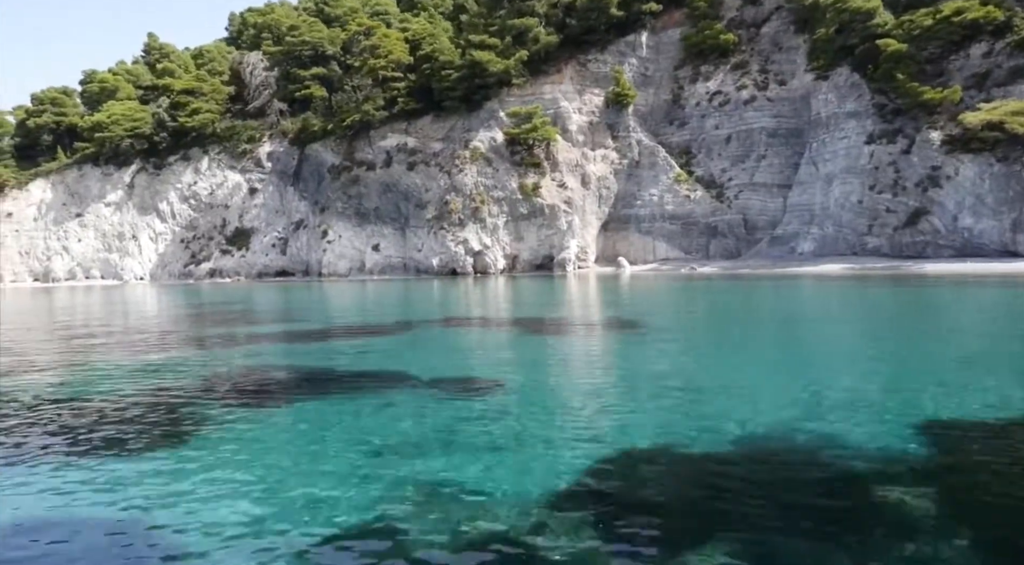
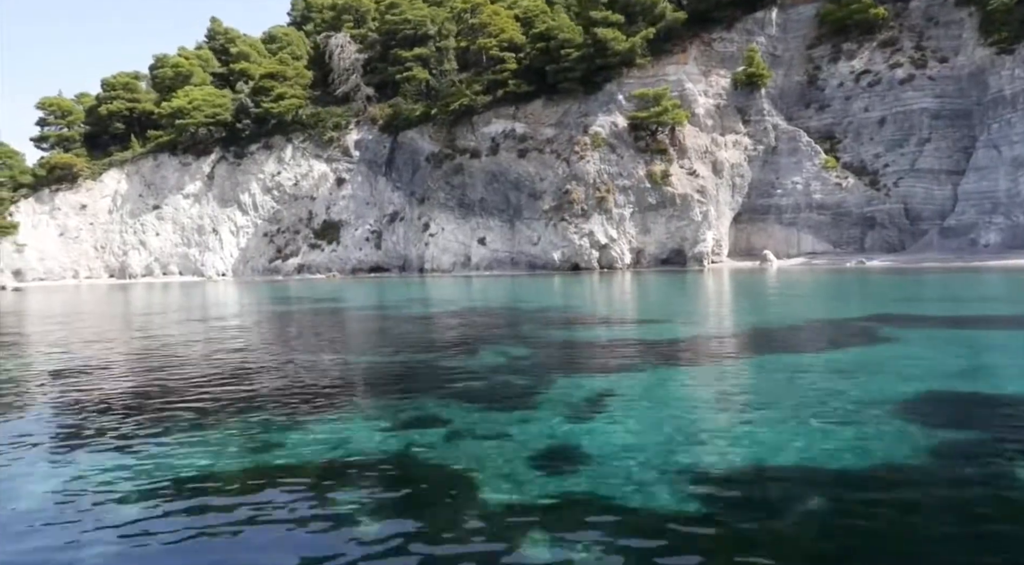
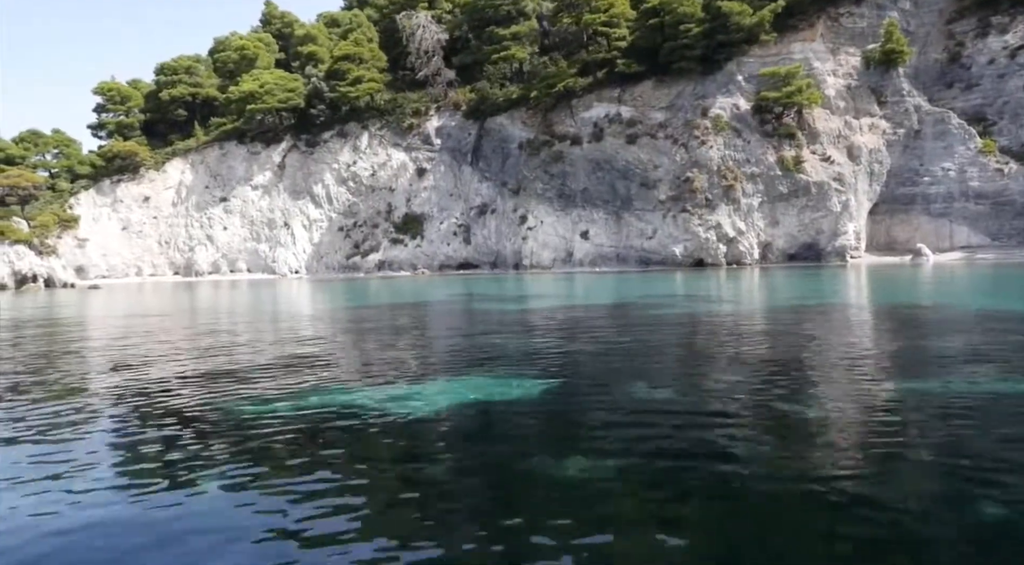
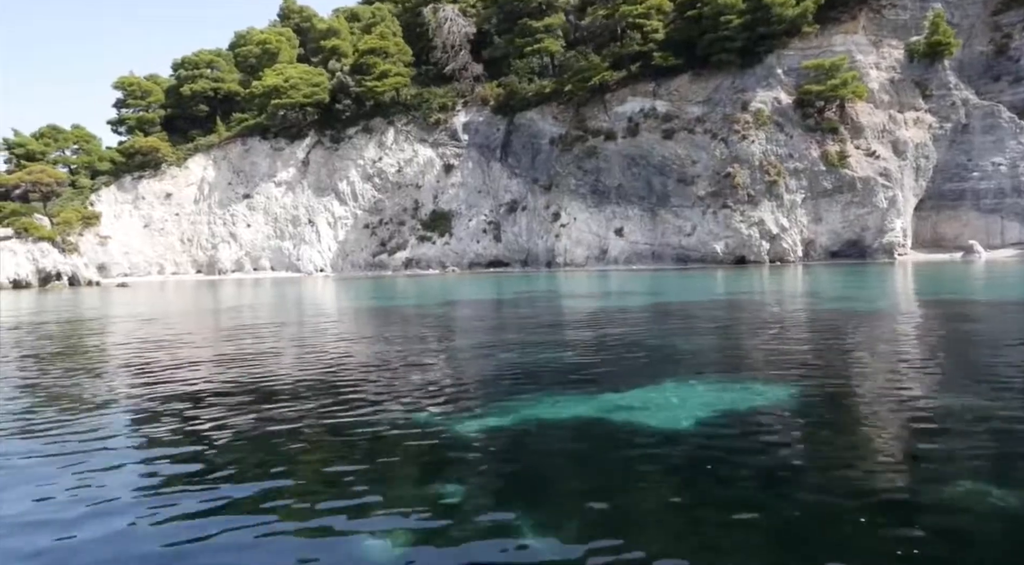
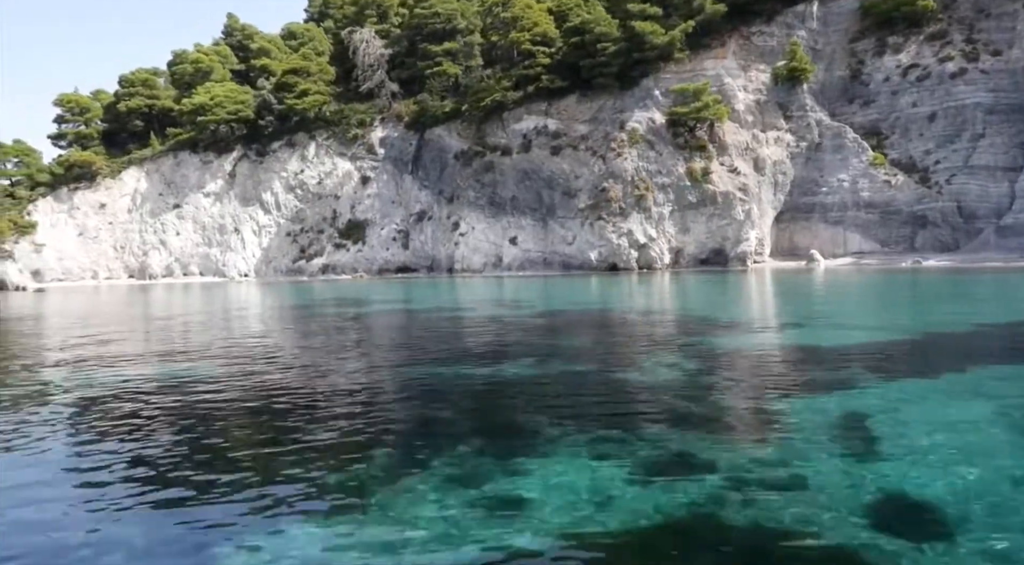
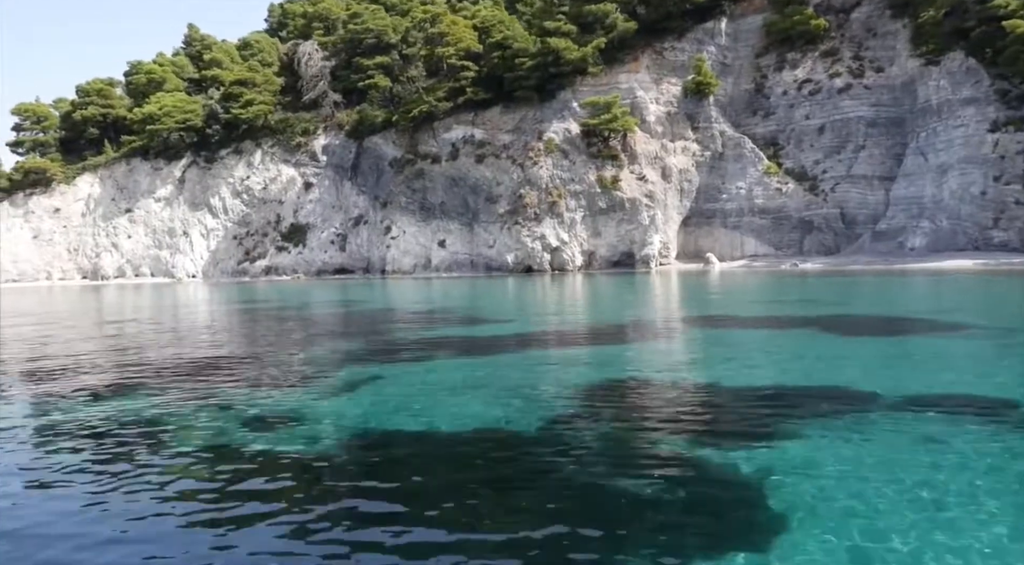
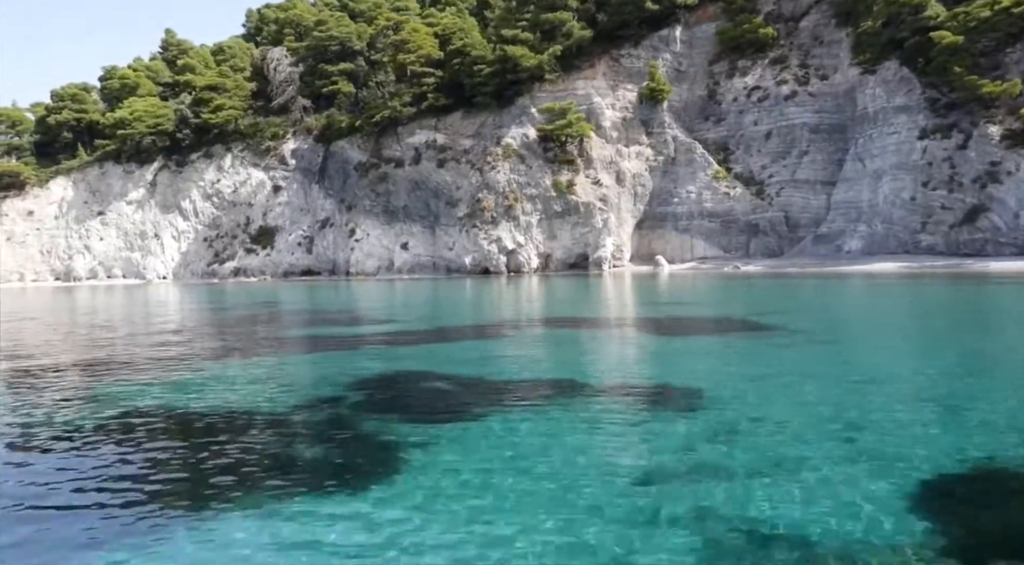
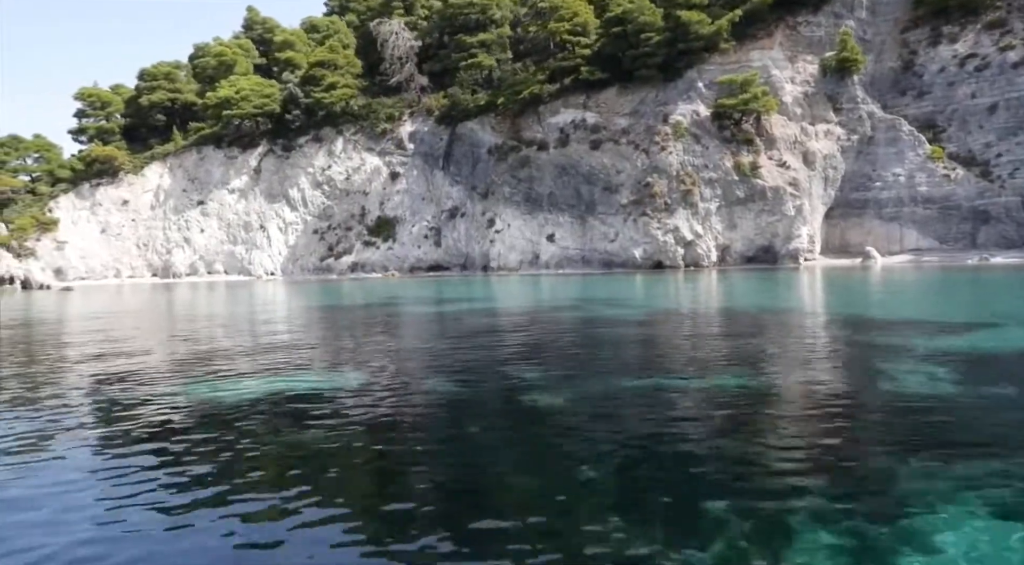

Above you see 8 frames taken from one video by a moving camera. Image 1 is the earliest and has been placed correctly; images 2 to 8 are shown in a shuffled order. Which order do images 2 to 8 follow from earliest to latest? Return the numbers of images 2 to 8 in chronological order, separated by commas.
7, 6, 2, 5, 8, 3, 4
